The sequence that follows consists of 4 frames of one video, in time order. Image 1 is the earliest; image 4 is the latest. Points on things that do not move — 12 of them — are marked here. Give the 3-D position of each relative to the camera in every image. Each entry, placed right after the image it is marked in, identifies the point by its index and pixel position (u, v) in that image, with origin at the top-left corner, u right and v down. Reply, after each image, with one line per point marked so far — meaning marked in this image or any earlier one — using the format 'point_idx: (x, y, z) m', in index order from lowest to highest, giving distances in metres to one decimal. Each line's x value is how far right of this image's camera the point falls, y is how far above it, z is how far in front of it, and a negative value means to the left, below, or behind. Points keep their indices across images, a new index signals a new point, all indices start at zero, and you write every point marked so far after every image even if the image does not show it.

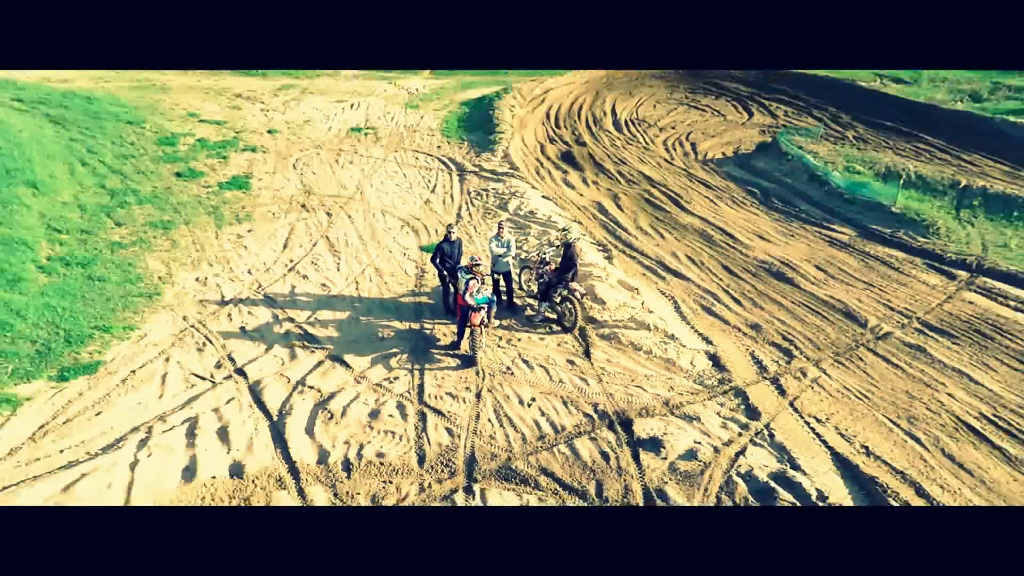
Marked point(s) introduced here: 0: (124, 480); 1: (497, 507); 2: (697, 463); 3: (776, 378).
0: (-1.3, -0.7, +2.0) m
1: (-0.1, -0.8, +2.0) m
2: (+0.7, -0.7, +2.2) m
3: (+1.2, -0.4, +2.7) m
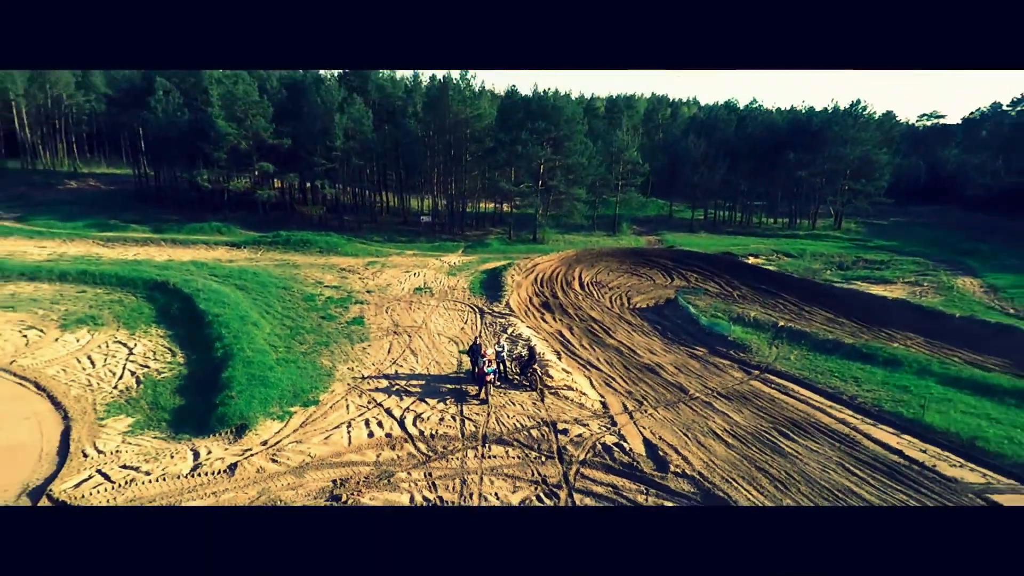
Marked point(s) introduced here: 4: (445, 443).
0: (-1.4, -1.3, +4.9) m
1: (-0.1, -1.4, +4.8) m
2: (+0.6, -1.3, +5.0) m
3: (+1.1, -1.2, +5.5) m
4: (-0.6, -1.3, +4.9) m
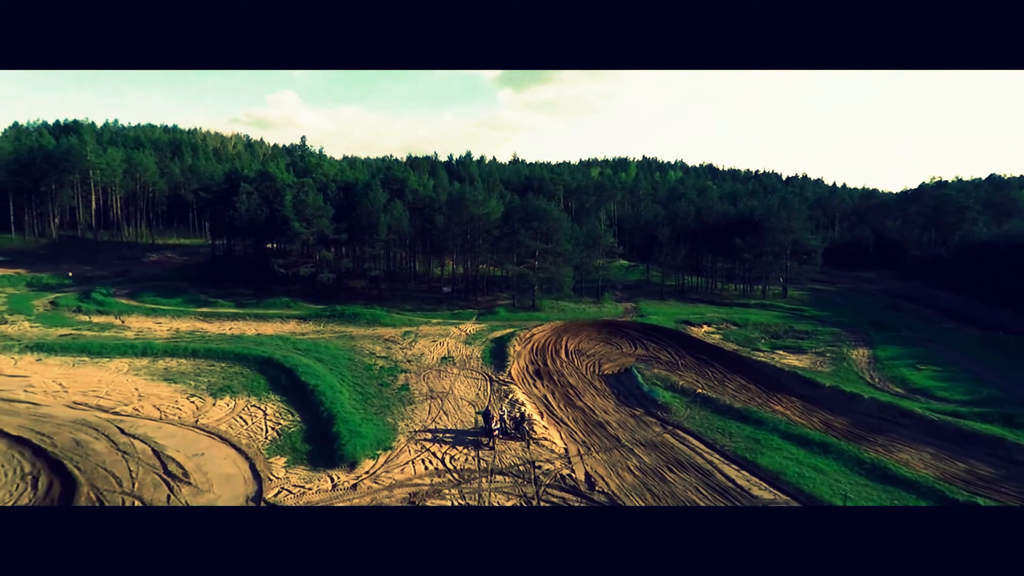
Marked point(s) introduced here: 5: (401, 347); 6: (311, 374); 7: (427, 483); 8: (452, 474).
0: (-1.5, -2.7, +8.5) m
1: (-0.2, -2.8, +8.4) m
2: (+0.6, -2.8, +8.6) m
3: (+1.1, -2.6, +9.1) m
4: (-0.6, -2.8, +8.5) m
5: (-2.8, -1.5, +14.3) m
6: (-4.0, -1.7, +11.4) m
7: (-1.2, -2.8, +8.1) m
8: (-0.9, -2.8, +8.4) m
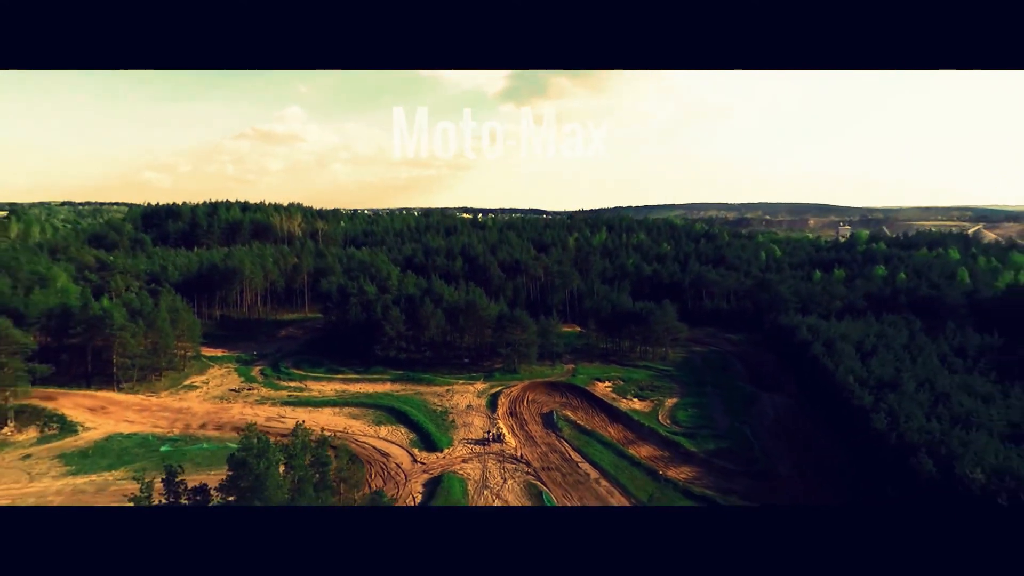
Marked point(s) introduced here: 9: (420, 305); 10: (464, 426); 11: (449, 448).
0: (-2.2, -7.2, +24.6) m
1: (-0.9, -7.2, +24.5) m
2: (-0.1, -7.2, +24.7) m
3: (+0.4, -7.1, +25.2) m
4: (-1.3, -7.2, +24.6) m
5: (-3.4, -6.1, +30.5) m
6: (-4.7, -6.2, +27.6) m
7: (-1.9, -7.3, +24.3) m
8: (-1.6, -7.2, +24.5) m
9: (-5.9, -1.5, +36.2) m
10: (-2.3, -6.8, +26.3) m
11: (-1.5, -7.2, +24.7) m
